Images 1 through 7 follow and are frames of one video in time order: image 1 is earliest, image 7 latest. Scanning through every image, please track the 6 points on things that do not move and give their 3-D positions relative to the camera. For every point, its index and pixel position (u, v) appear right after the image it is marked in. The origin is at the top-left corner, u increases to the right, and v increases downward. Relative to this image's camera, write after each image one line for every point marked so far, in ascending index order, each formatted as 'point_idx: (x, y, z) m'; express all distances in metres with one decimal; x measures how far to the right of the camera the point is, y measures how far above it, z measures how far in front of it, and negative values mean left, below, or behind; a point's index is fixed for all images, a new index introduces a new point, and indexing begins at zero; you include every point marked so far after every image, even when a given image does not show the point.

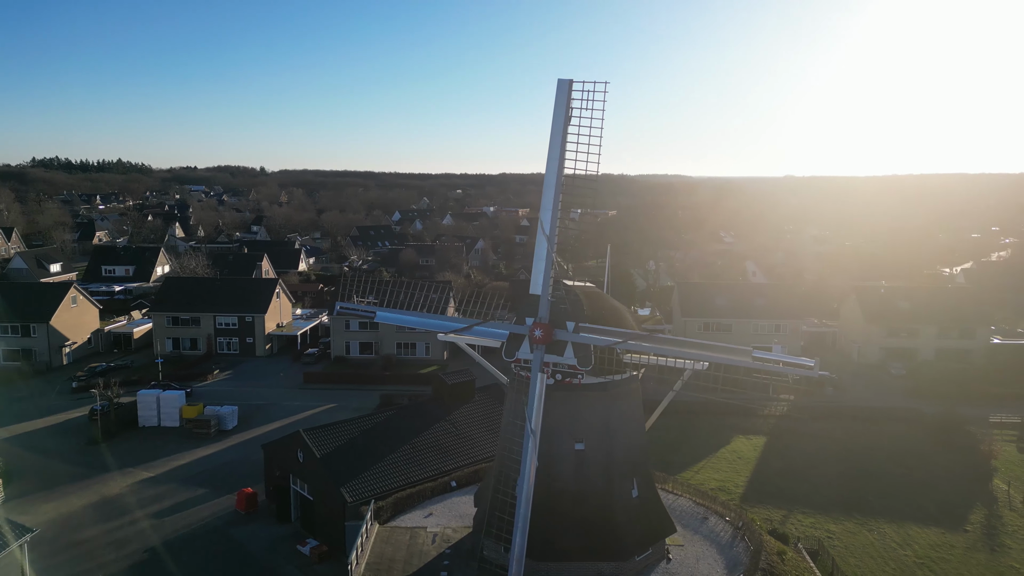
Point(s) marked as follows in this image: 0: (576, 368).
0: (+0.9, -1.1, +9.7) m
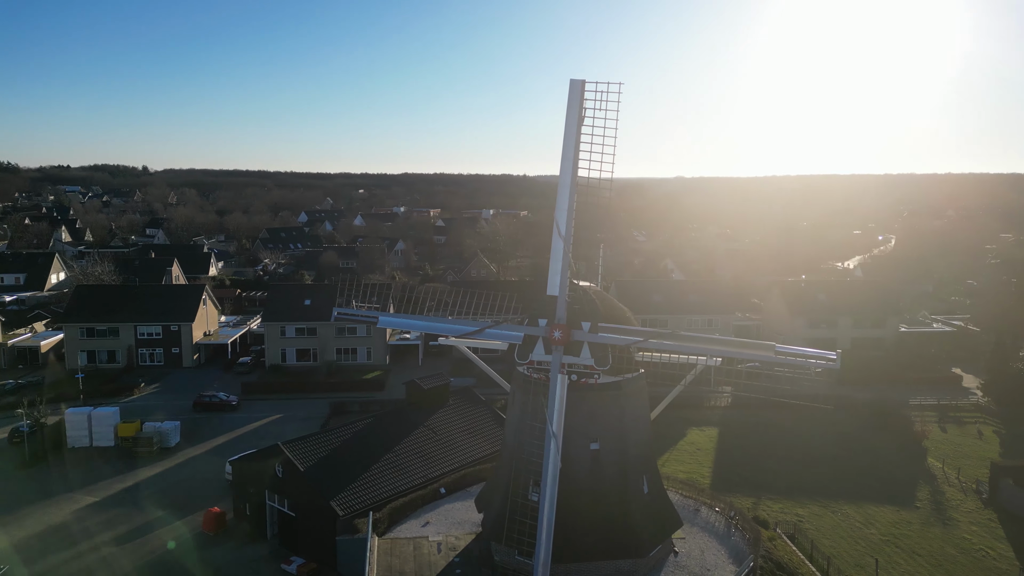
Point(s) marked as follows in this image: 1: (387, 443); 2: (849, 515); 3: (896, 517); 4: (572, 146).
0: (+1.1, -1.1, +9.8) m
1: (-2.4, -2.9, +13.6) m
2: (+6.9, -4.6, +14.8) m
3: (+7.8, -4.7, +14.8) m
4: (+0.8, +1.9, +9.7) m
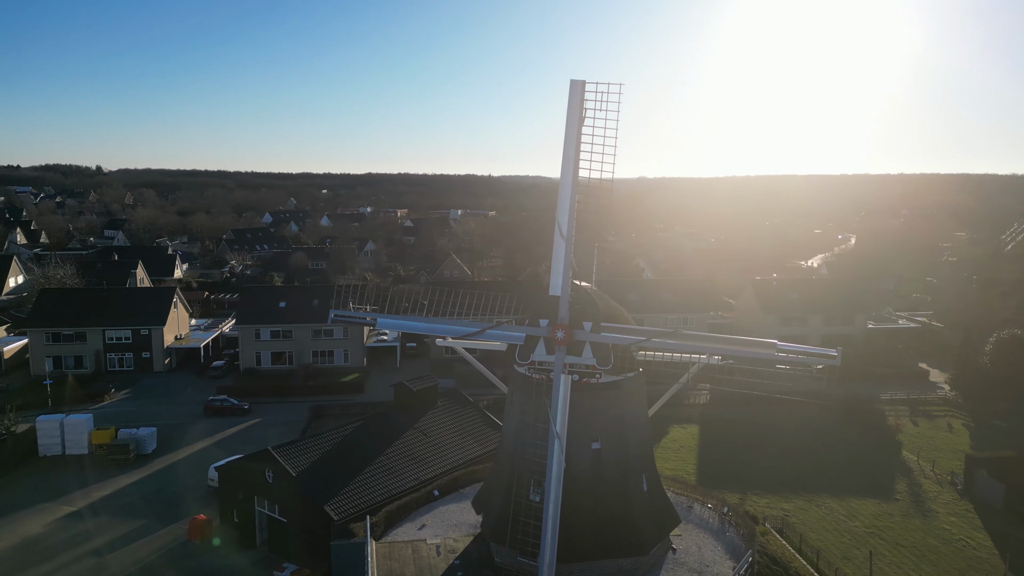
0: (+1.1, -1.1, +9.8) m
1: (-2.5, -2.9, +13.5) m
2: (+6.7, -4.6, +15.1) m
3: (+7.6, -4.6, +15.2) m
4: (+0.8, +1.9, +9.7) m
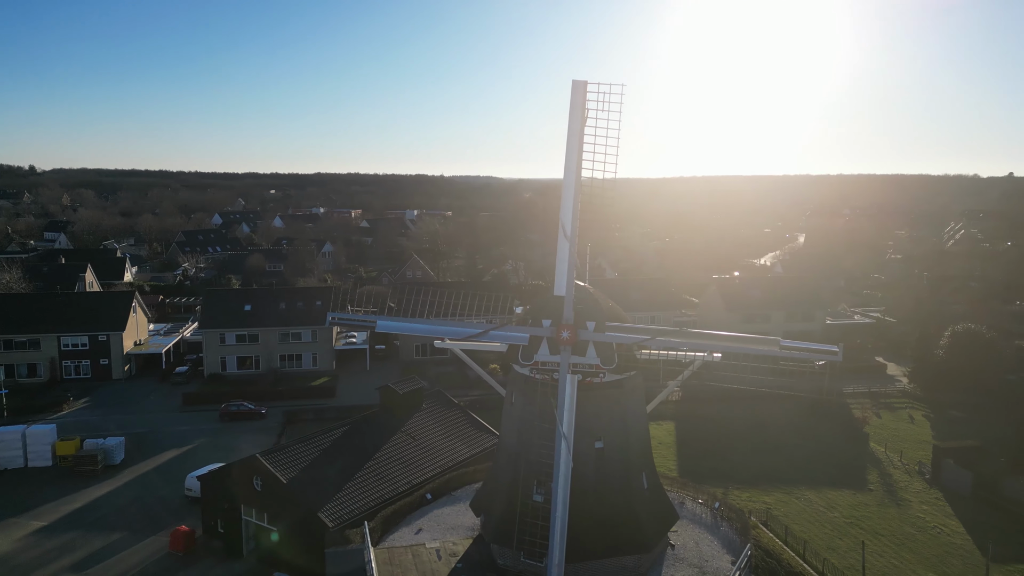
0: (+1.2, -1.1, +9.8) m
1: (-2.7, -3.0, +13.3) m
2: (+6.4, -4.5, +15.5) m
3: (+7.3, -4.5, +15.6) m
4: (+0.8, +1.9, +9.7) m
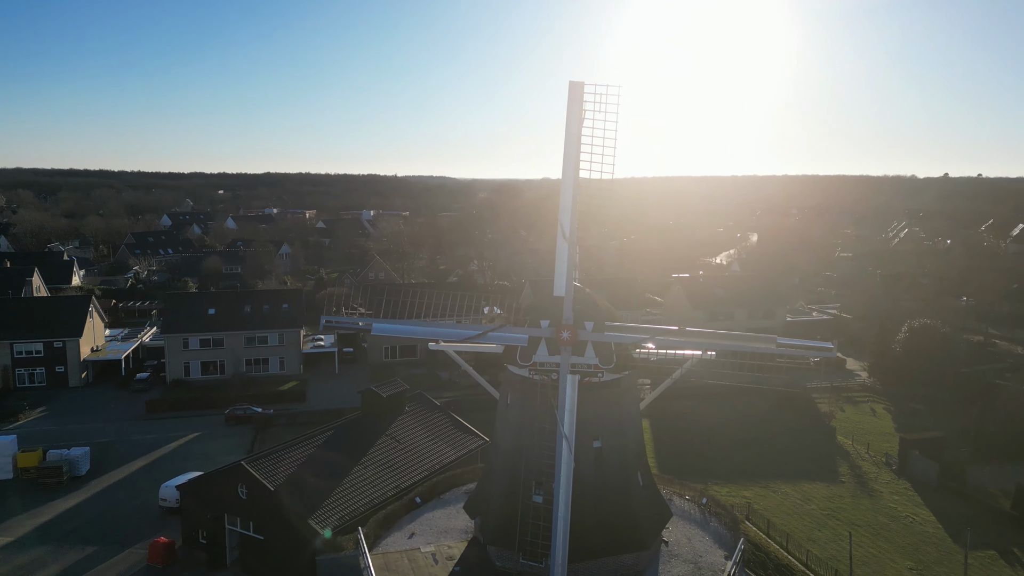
0: (+1.2, -1.1, +9.9) m
1: (-2.9, -3.0, +13.1) m
2: (+6.0, -4.5, +15.9) m
3: (+7.0, -4.5, +16.1) m
4: (+0.8, +1.9, +9.7) m
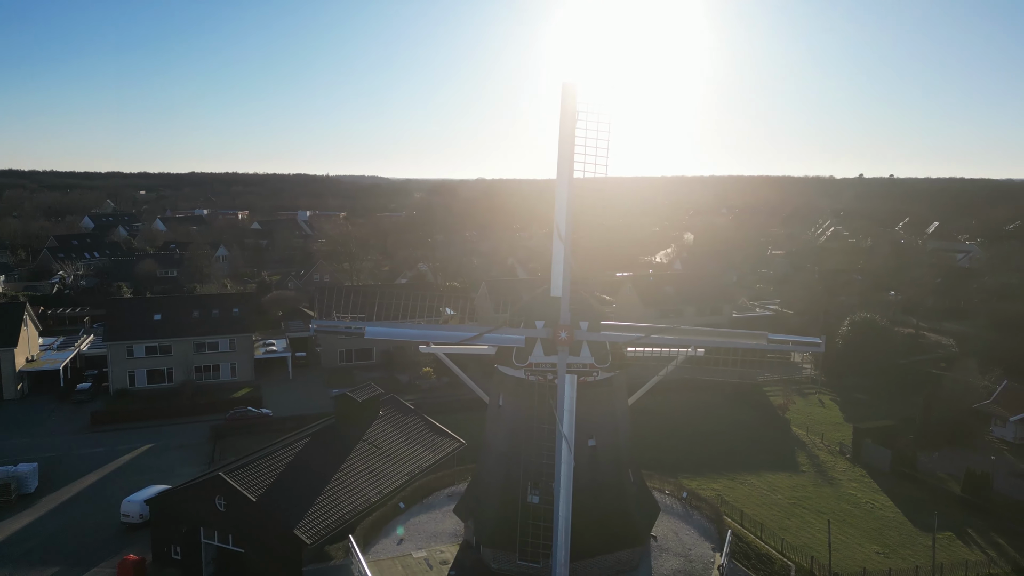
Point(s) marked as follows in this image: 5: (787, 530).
0: (+1.1, -1.1, +10.0) m
1: (-3.2, -3.1, +12.8) m
2: (+5.5, -4.4, +16.4) m
3: (+6.4, -4.4, +16.6) m
4: (+0.7, +1.9, +9.8) m
5: (+5.3, -4.7, +14.0) m
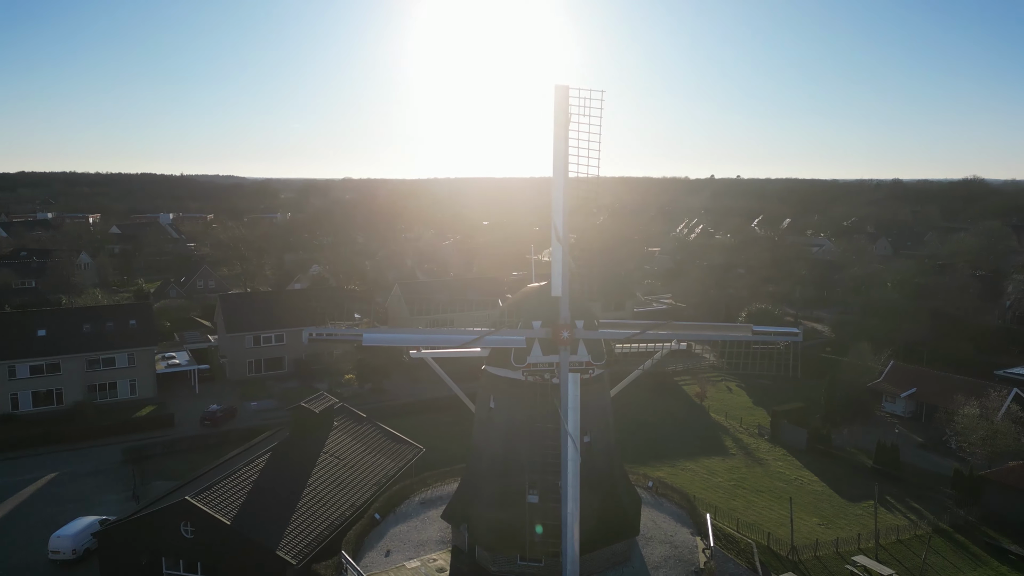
0: (+1.1, -1.1, +10.1) m
1: (-3.6, -3.2, +12.2) m
2: (+4.3, -4.3, +17.3) m
3: (+5.2, -4.3, +17.7) m
4: (+0.7, +1.9, +9.9) m
5: (+4.6, -4.5, +14.9) m
